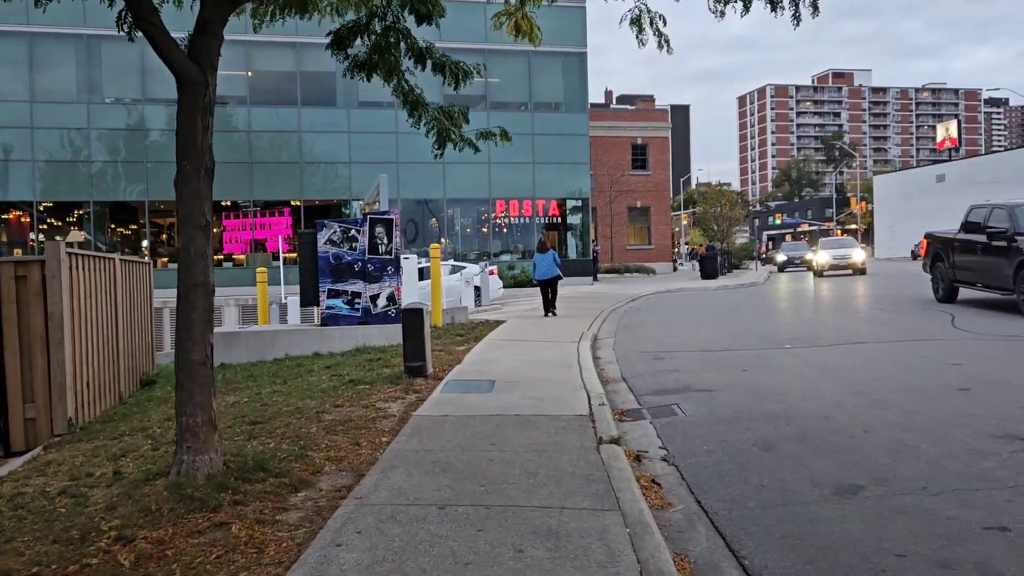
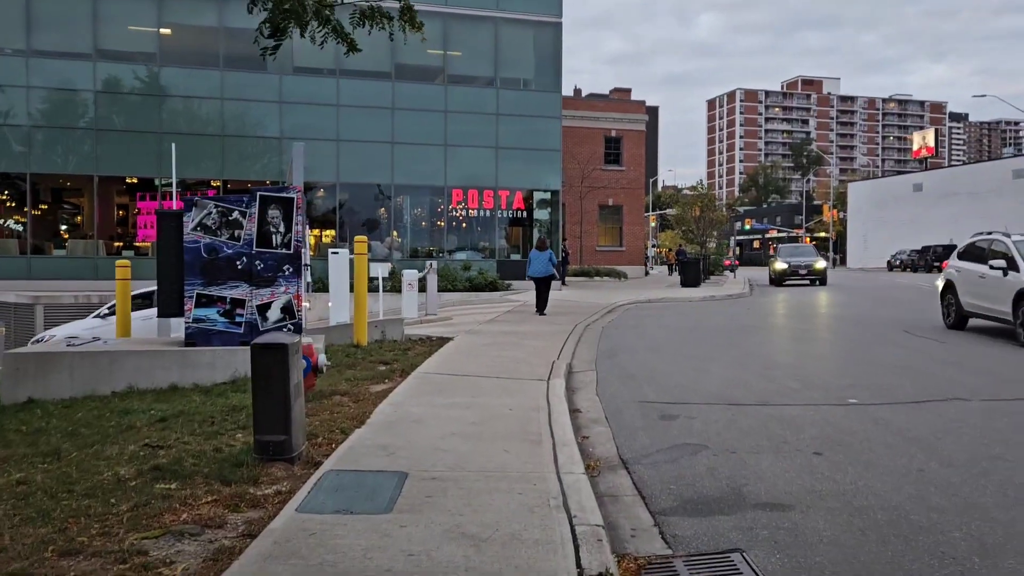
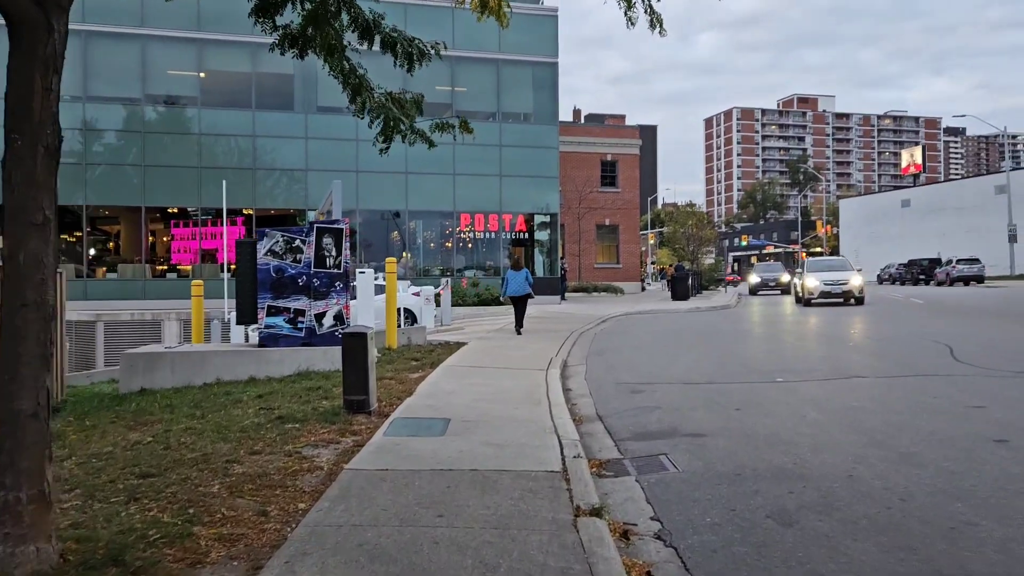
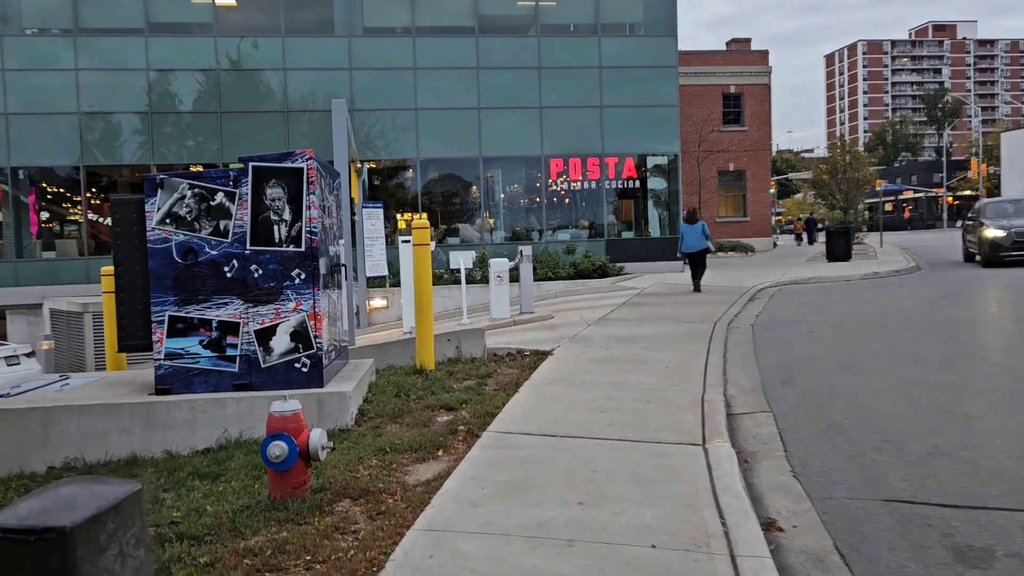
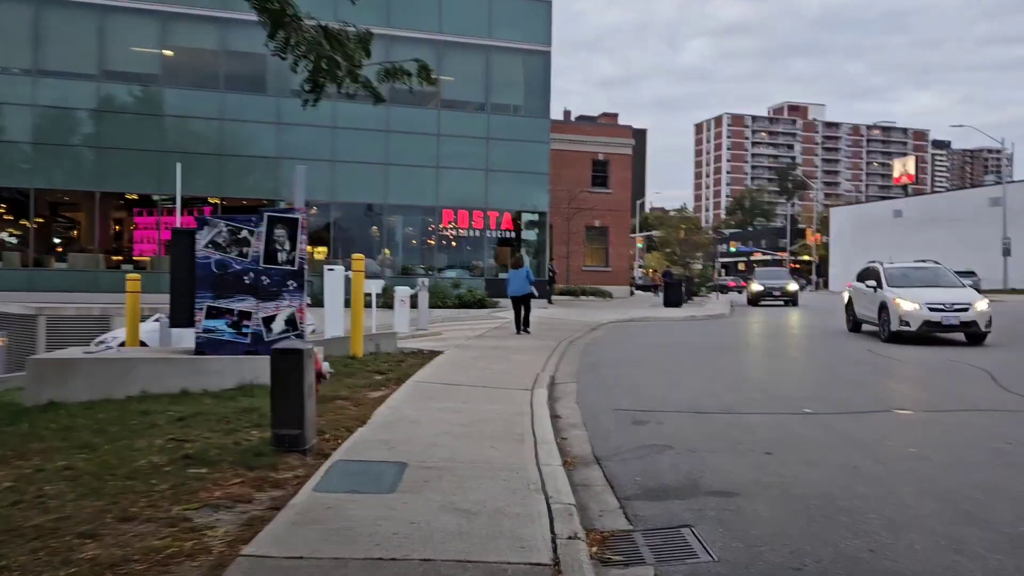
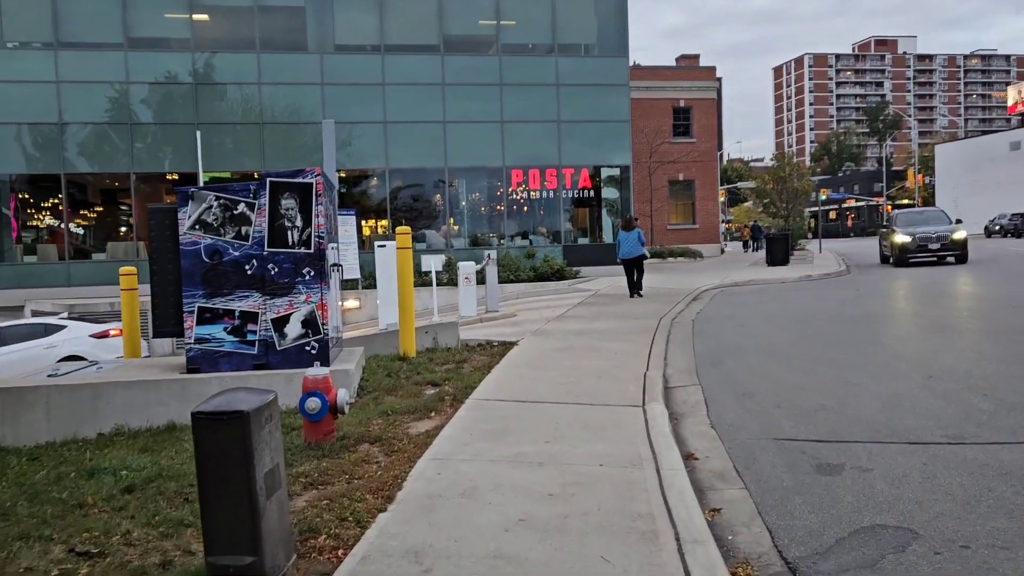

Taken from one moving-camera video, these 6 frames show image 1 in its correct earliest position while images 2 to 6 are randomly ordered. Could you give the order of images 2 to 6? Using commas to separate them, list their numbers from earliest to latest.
3, 5, 2, 6, 4
